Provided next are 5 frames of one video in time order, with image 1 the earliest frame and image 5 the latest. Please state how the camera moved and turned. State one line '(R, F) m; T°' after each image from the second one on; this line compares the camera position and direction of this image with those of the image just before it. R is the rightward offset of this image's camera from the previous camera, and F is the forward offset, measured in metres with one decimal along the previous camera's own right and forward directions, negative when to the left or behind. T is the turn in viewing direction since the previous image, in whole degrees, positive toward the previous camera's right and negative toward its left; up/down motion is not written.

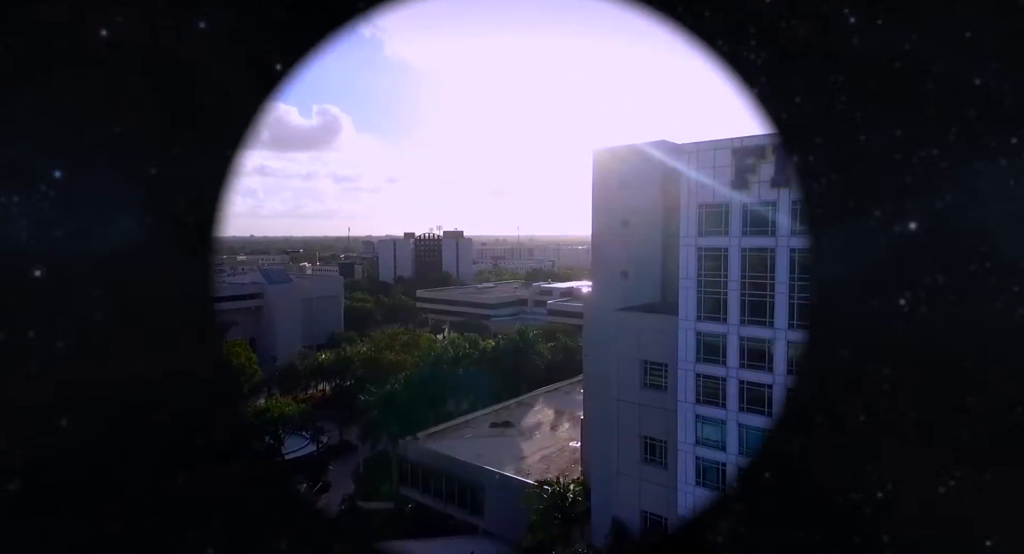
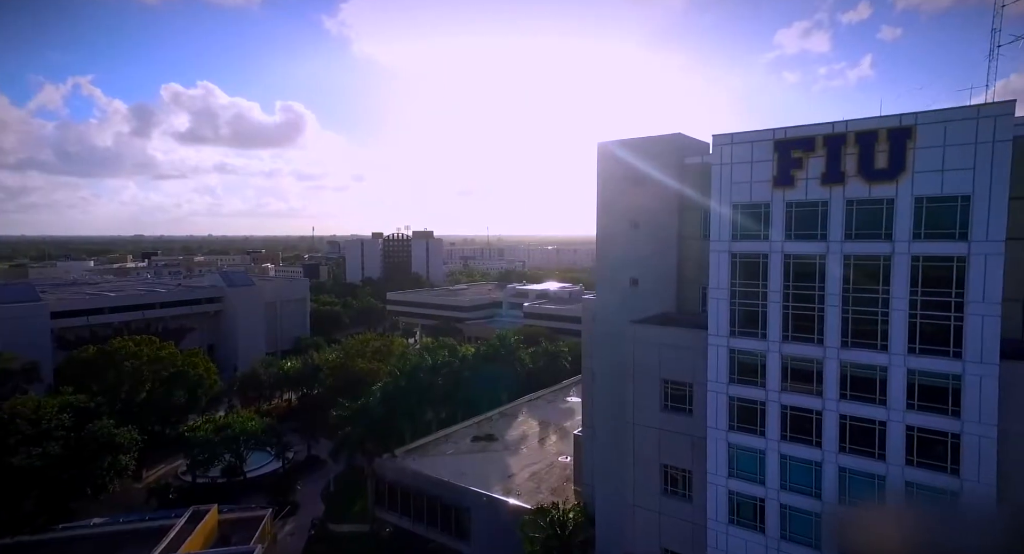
(-0.9, +2.2) m; +3°
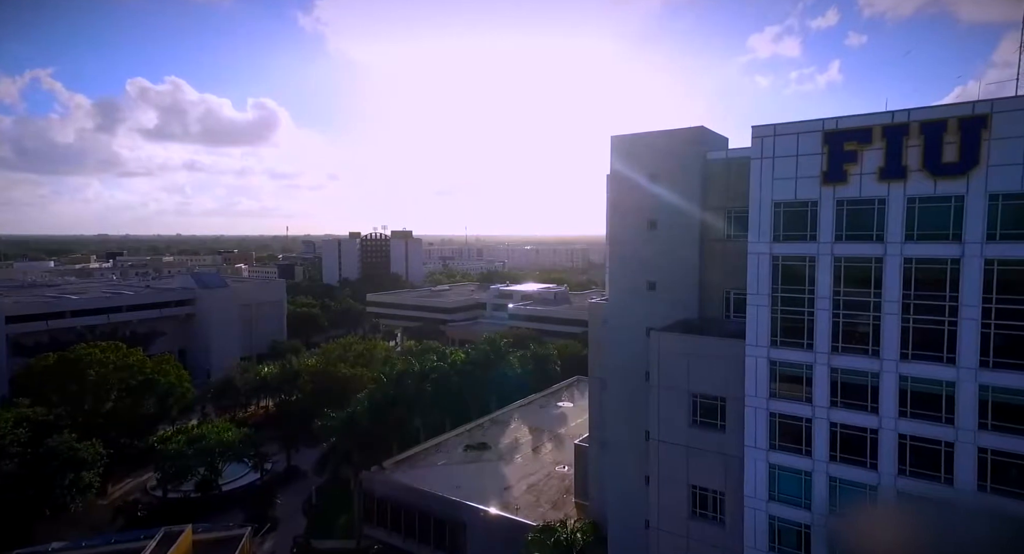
(-0.9, +1.4) m; +2°
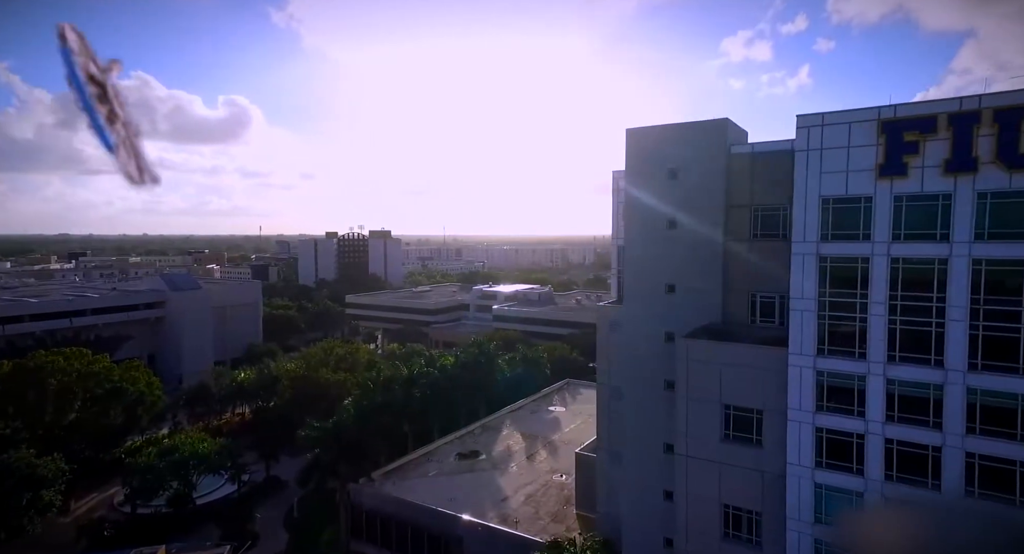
(-0.9, +1.2) m; +2°
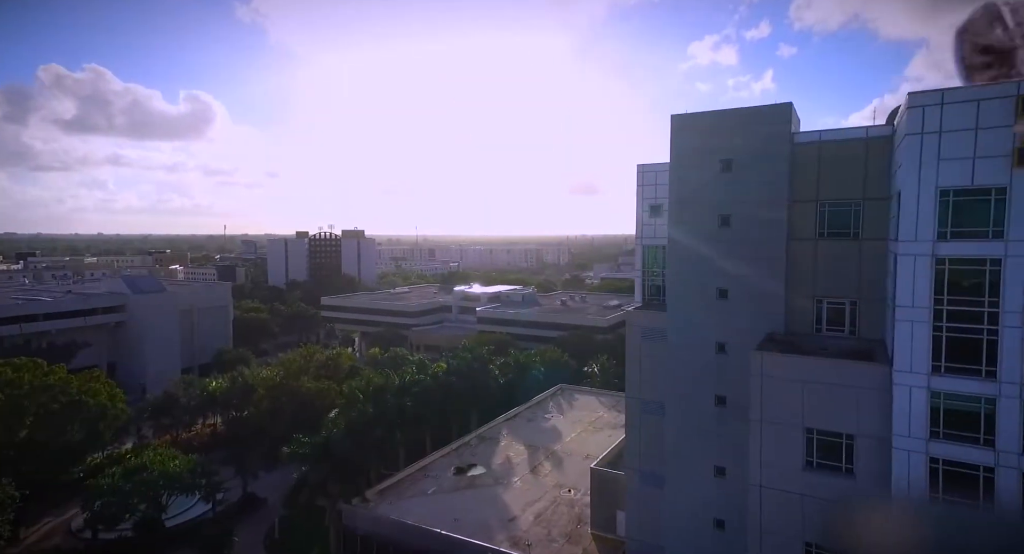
(-1.5, +2.0) m; +3°
